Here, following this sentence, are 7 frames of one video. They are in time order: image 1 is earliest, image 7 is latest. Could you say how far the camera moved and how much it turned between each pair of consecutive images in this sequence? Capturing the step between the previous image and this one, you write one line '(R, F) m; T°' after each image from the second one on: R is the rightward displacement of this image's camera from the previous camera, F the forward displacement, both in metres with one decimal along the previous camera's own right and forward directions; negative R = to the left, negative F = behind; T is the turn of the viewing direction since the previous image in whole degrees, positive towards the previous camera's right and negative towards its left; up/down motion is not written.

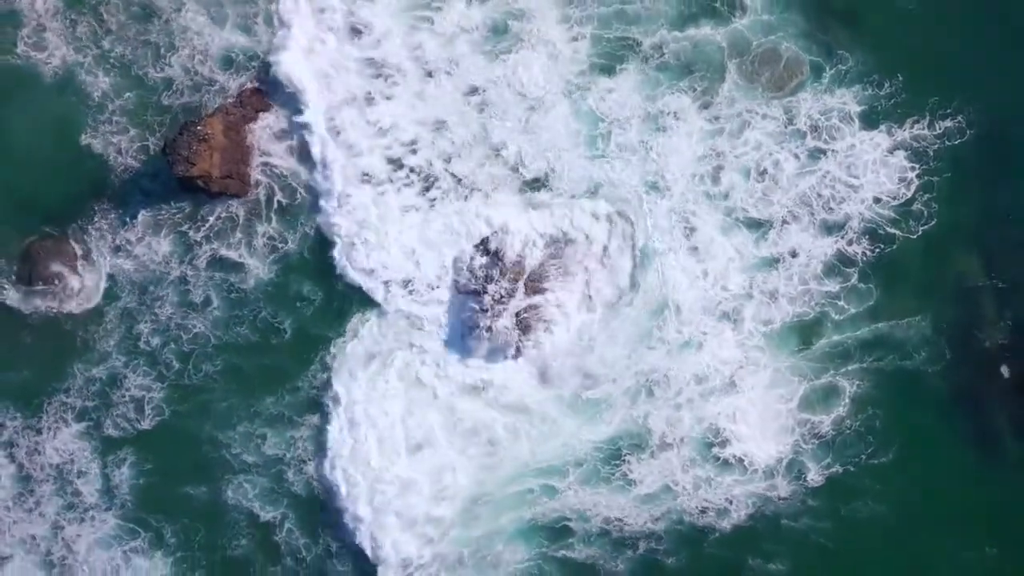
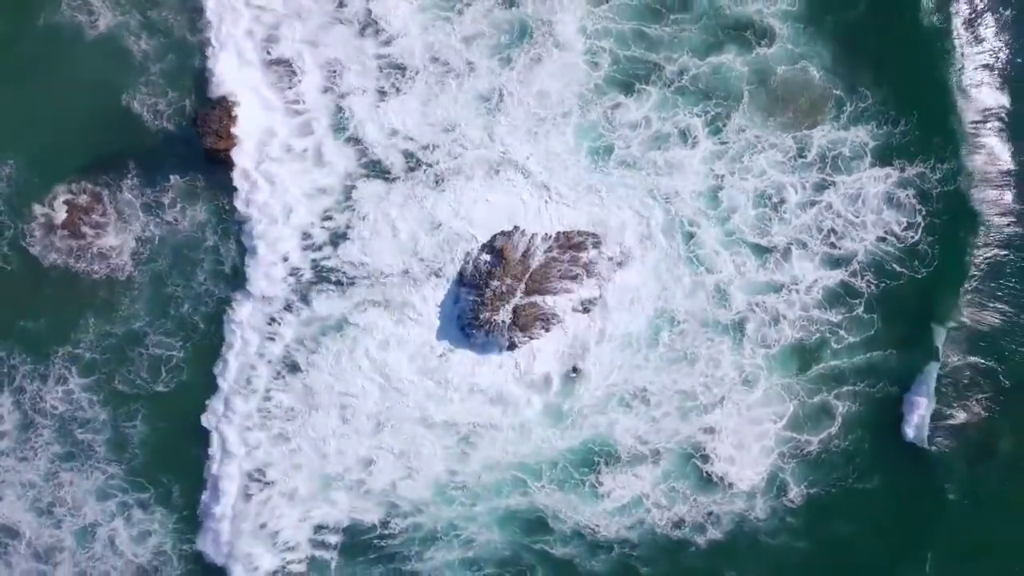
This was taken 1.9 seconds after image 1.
(-0.7, -0.7) m; +1°
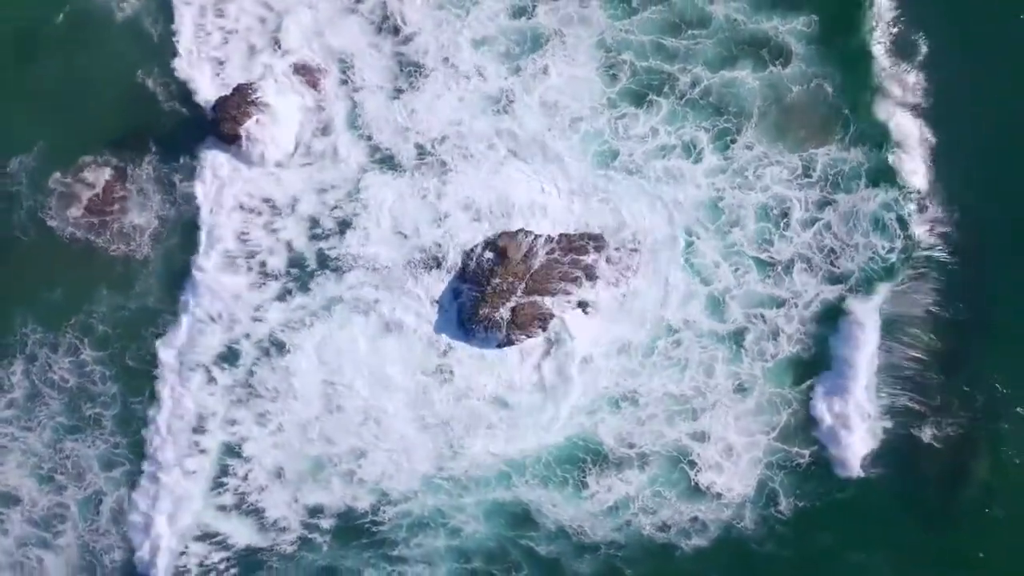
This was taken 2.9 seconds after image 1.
(-0.5, -0.6) m; +1°
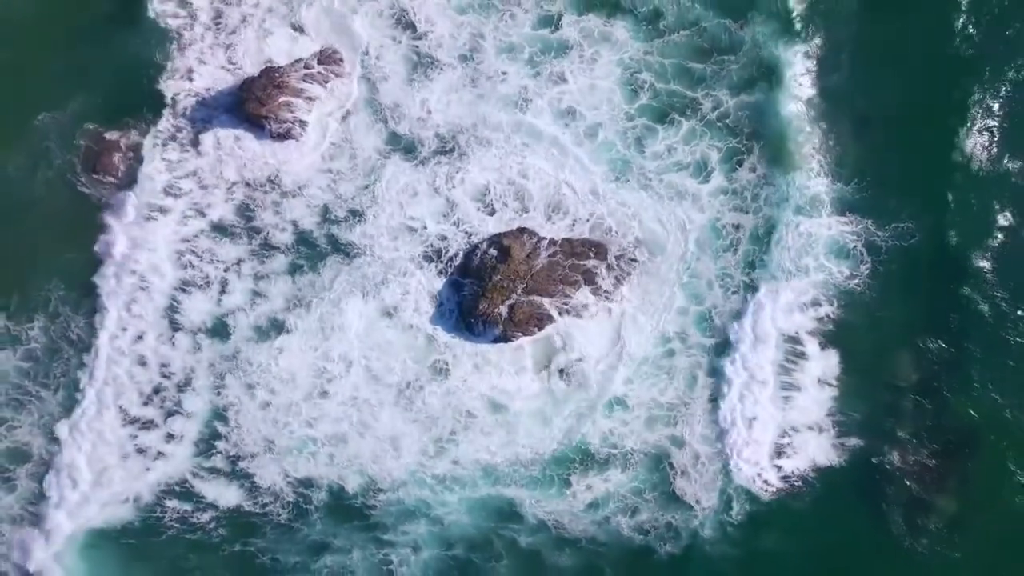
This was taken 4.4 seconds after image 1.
(-0.8, -0.8) m; +2°
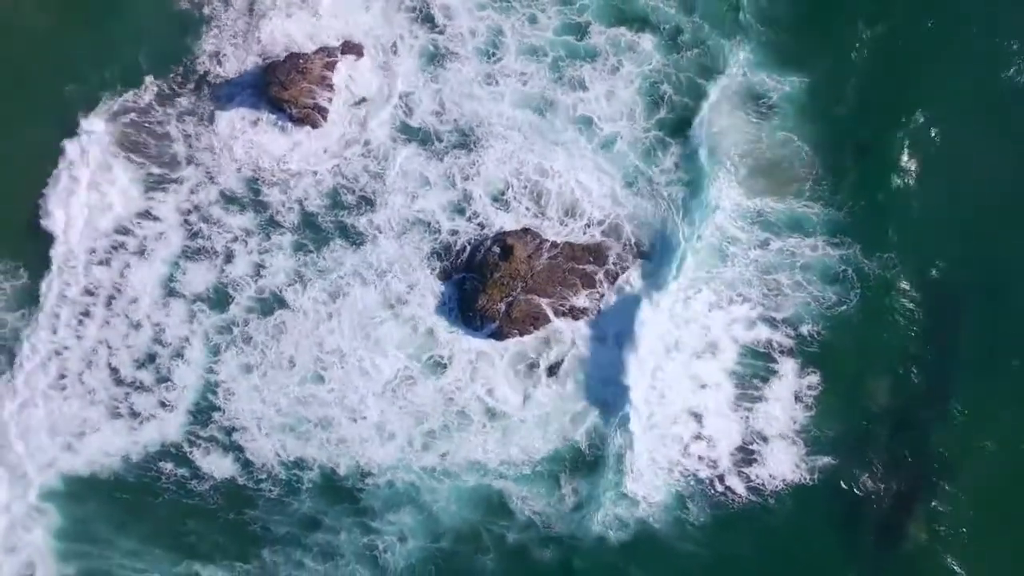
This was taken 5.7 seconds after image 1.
(-0.5, -0.8) m; +1°
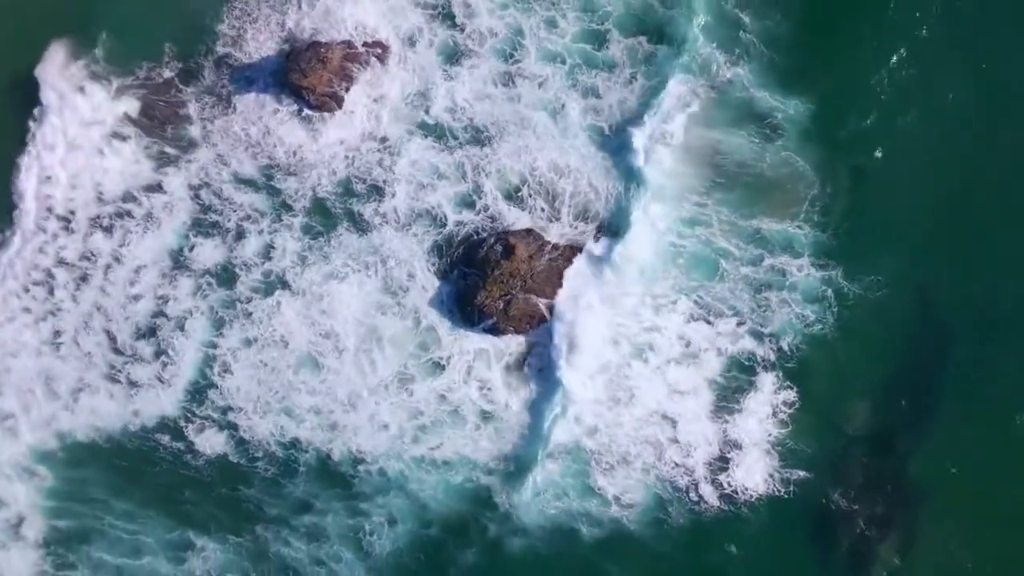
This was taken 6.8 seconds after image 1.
(-0.4, -0.7) m; +1°
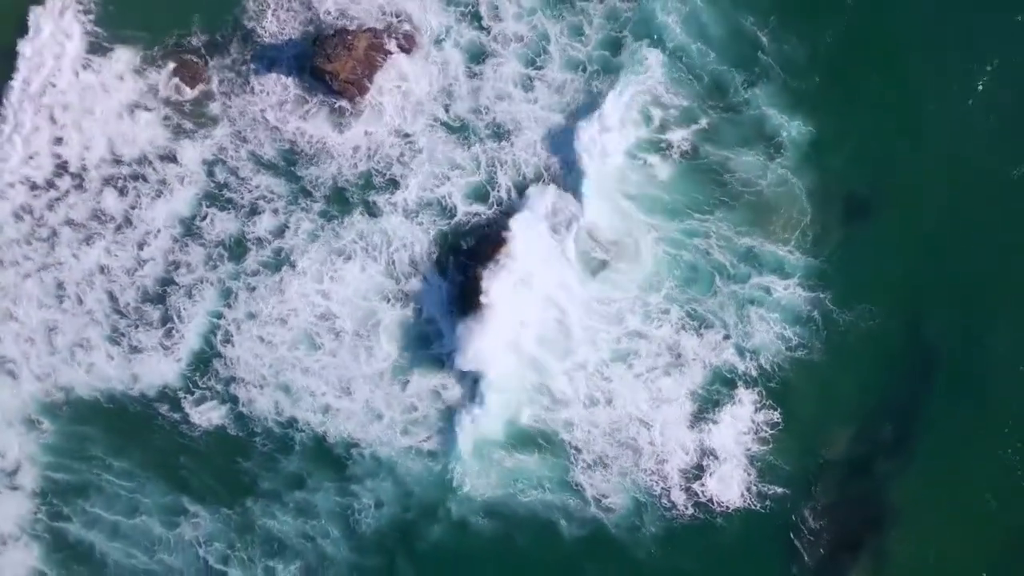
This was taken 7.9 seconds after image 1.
(-0.5, -0.6) m; +1°
